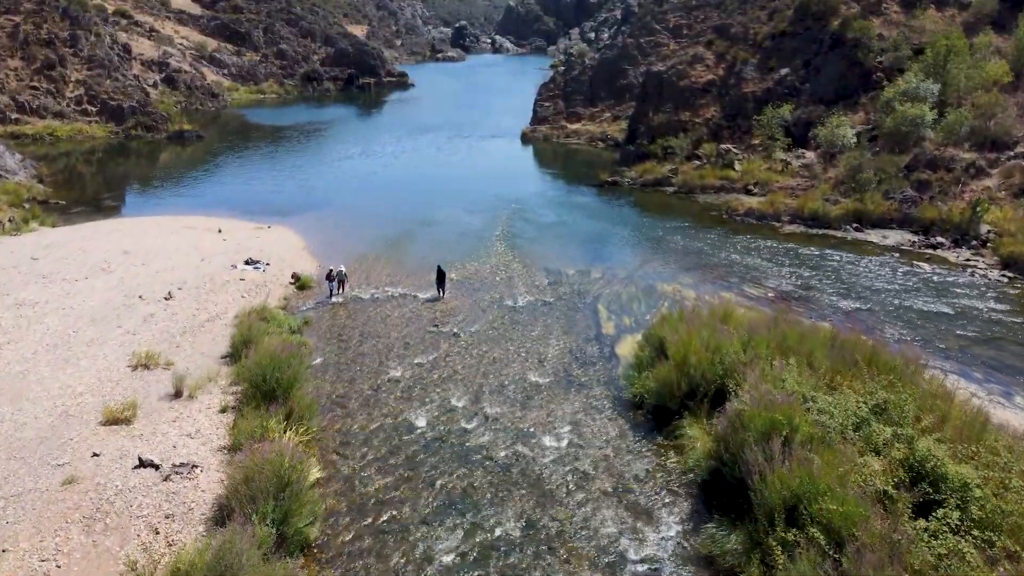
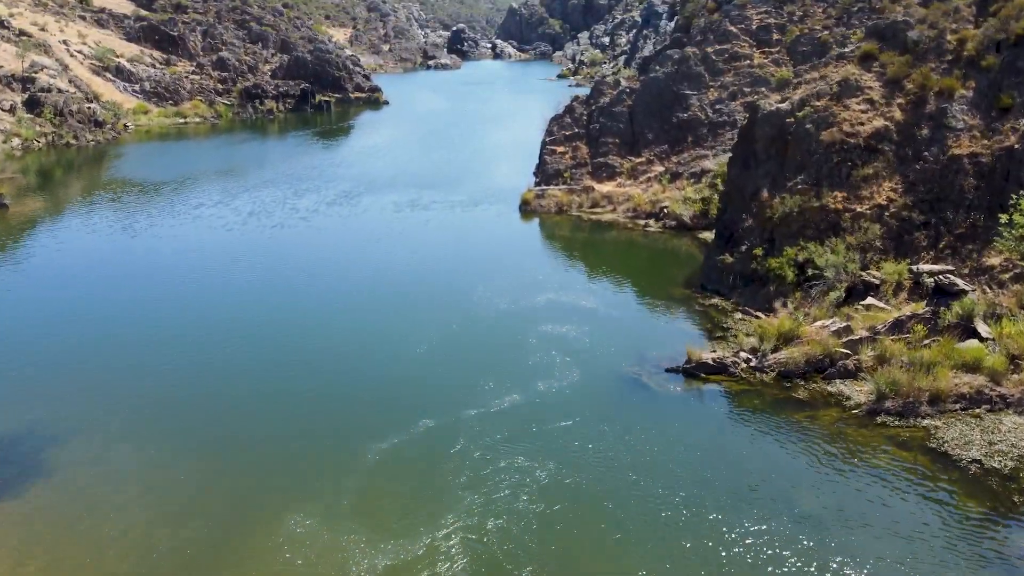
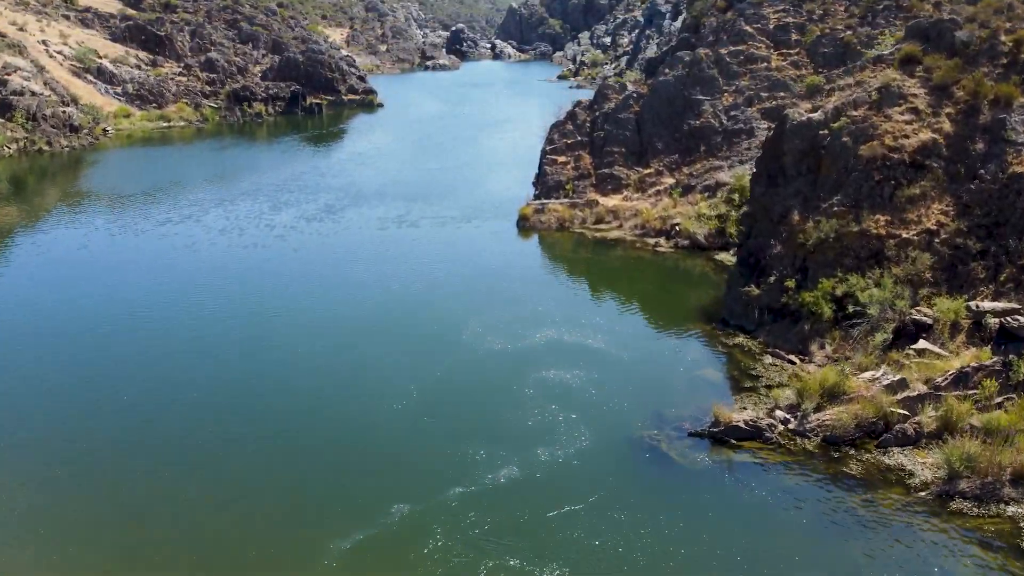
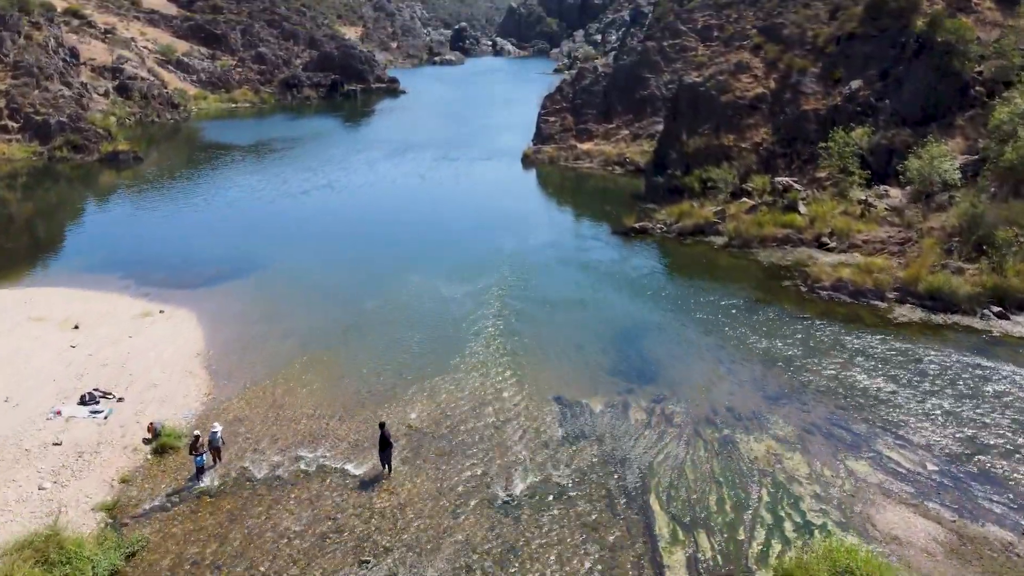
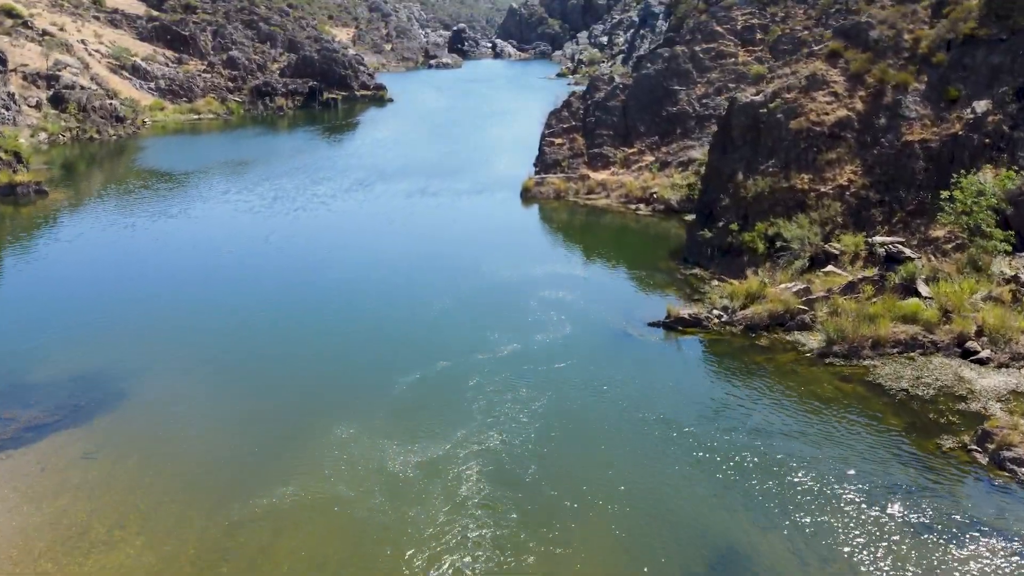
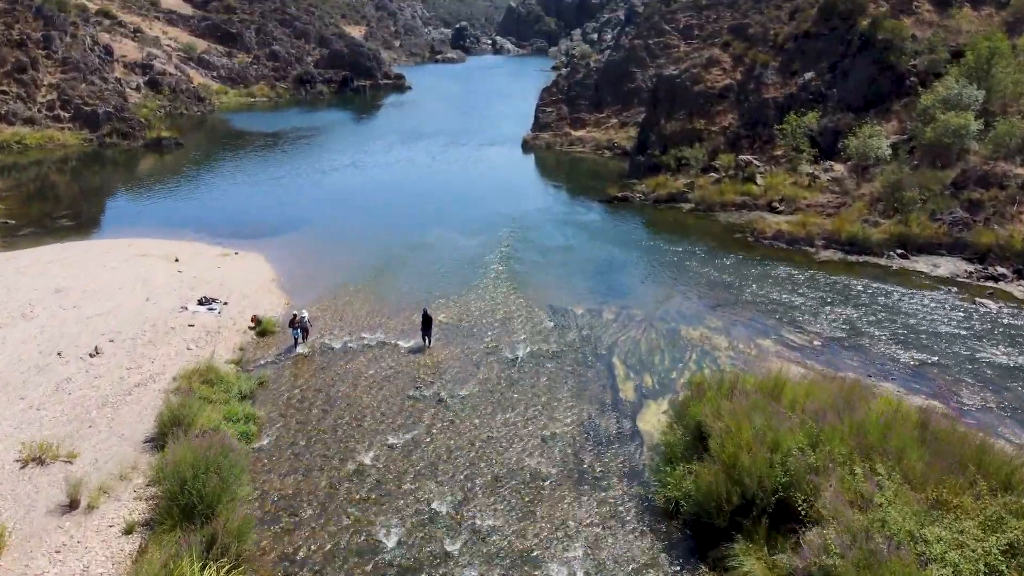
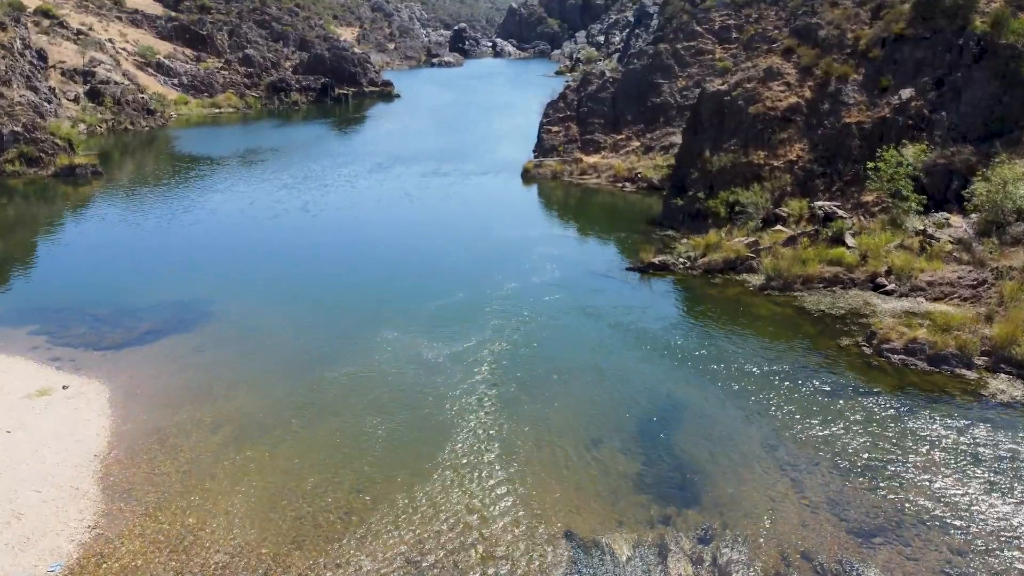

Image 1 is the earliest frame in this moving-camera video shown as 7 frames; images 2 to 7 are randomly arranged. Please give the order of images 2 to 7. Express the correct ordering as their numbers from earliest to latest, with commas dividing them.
6, 4, 7, 5, 2, 3
